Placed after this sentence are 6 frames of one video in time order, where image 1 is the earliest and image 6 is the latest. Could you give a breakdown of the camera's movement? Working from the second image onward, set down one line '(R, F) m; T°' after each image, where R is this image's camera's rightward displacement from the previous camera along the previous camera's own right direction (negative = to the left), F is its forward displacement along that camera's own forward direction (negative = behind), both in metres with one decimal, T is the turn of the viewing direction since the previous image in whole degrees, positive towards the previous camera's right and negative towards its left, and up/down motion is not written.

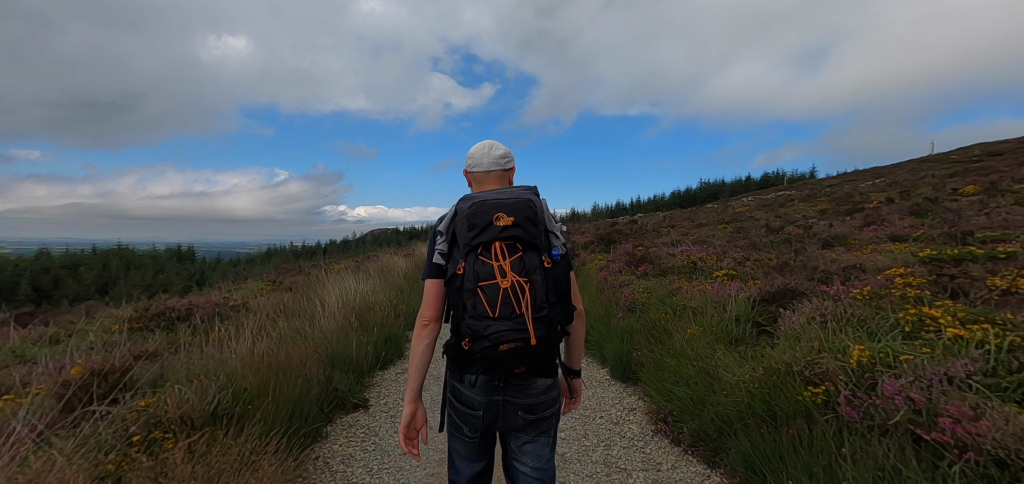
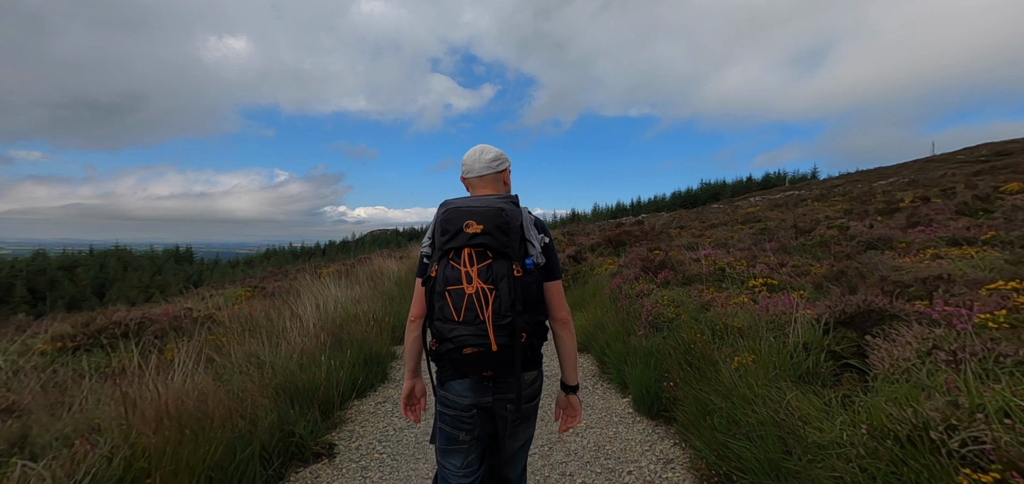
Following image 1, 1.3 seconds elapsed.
(0.0, +0.8) m; 0°
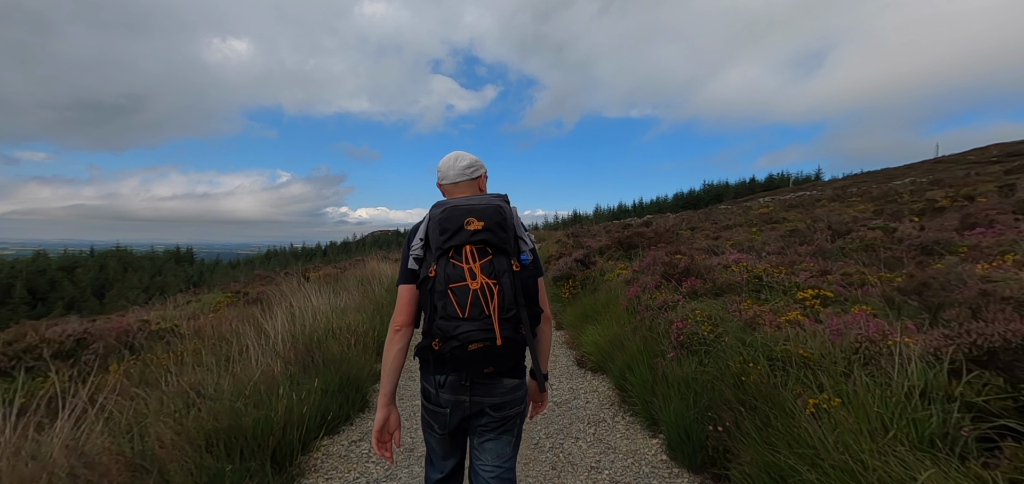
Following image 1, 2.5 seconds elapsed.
(0.0, +0.7) m; 0°
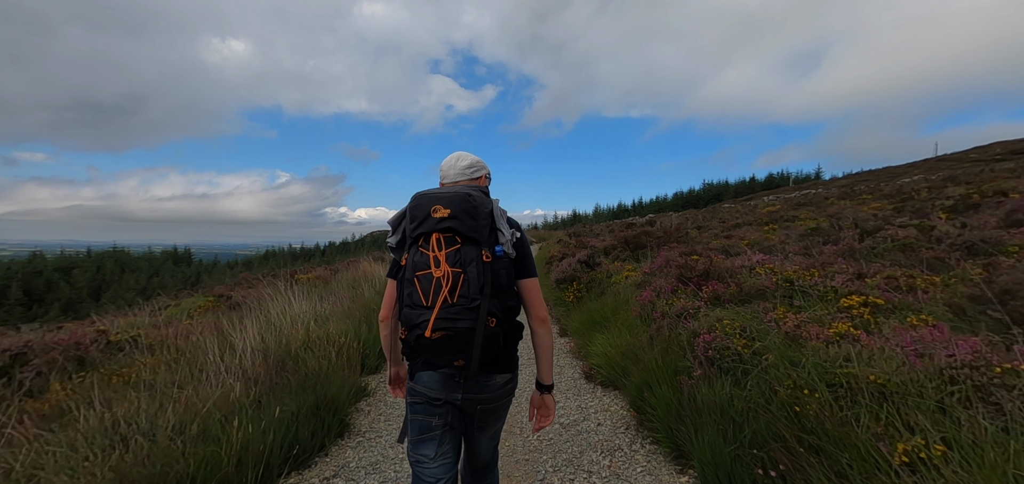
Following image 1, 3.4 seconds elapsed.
(0.0, +0.5) m; 0°
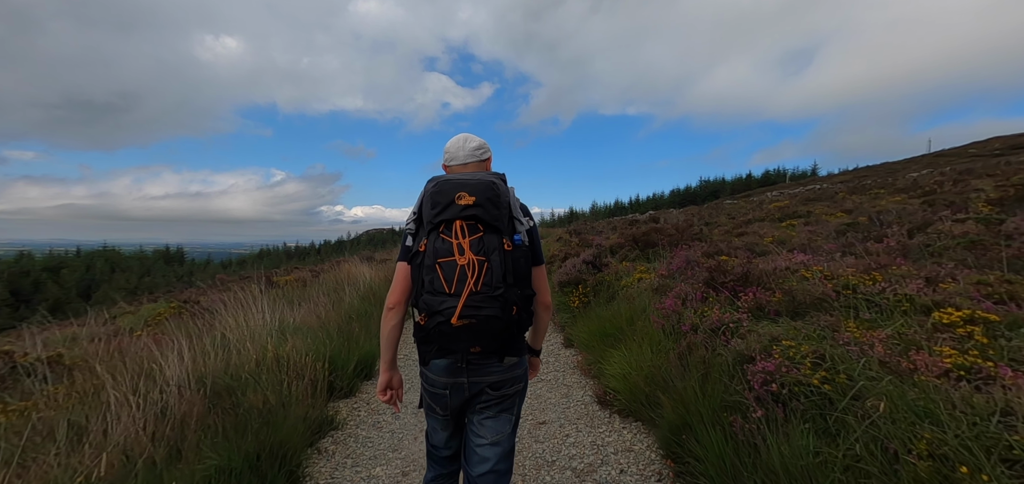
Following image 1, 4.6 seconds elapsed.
(0.0, +0.8) m; 0°
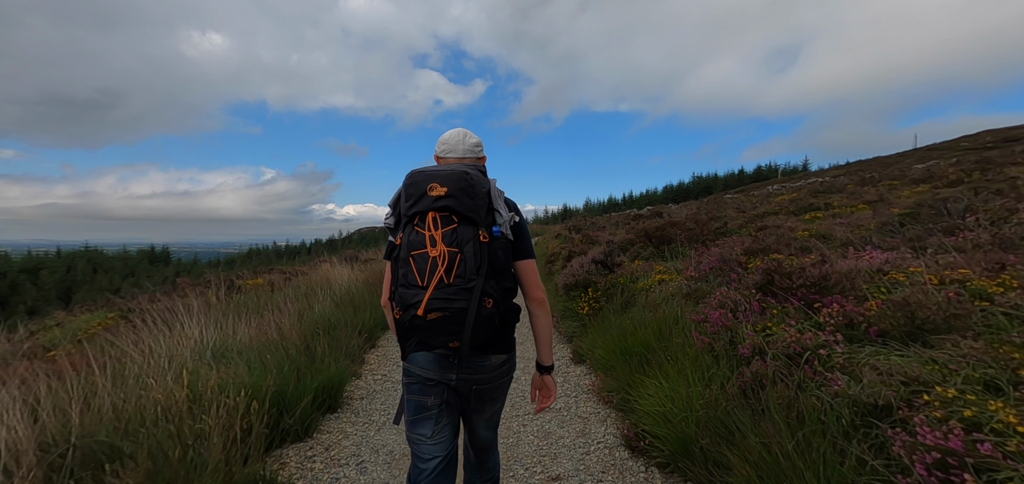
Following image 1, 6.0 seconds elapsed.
(-0.1, +1.0) m; +1°
